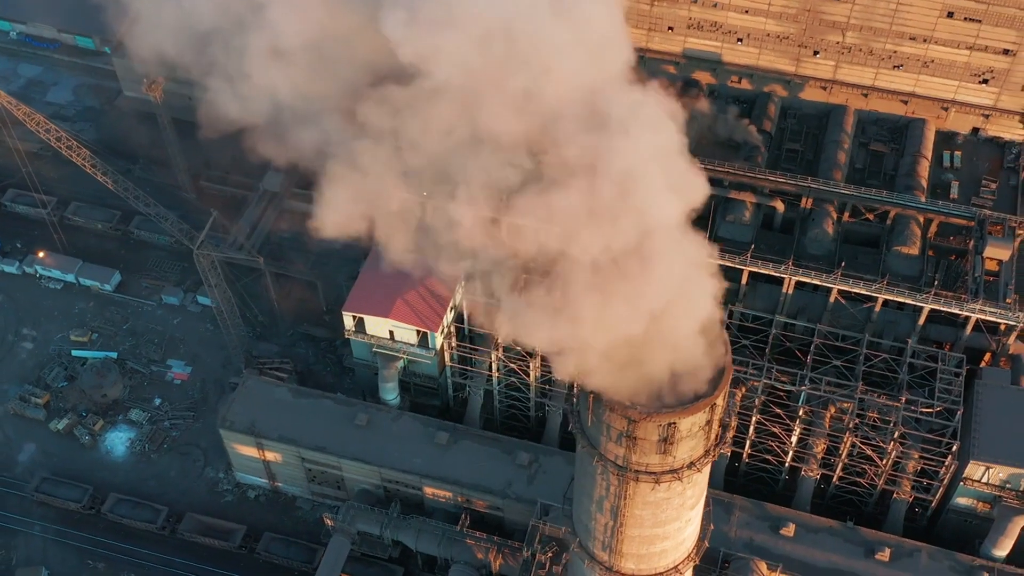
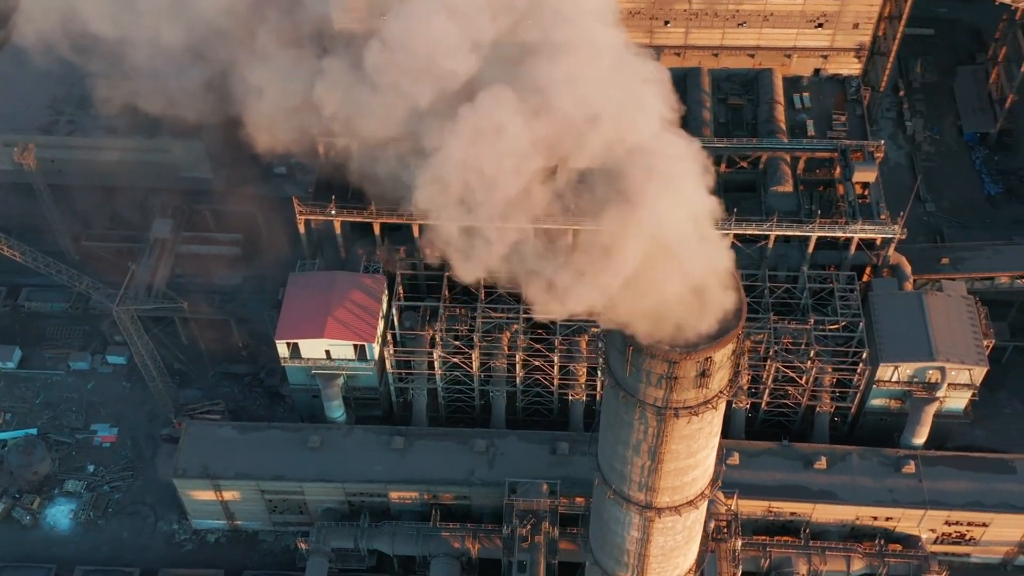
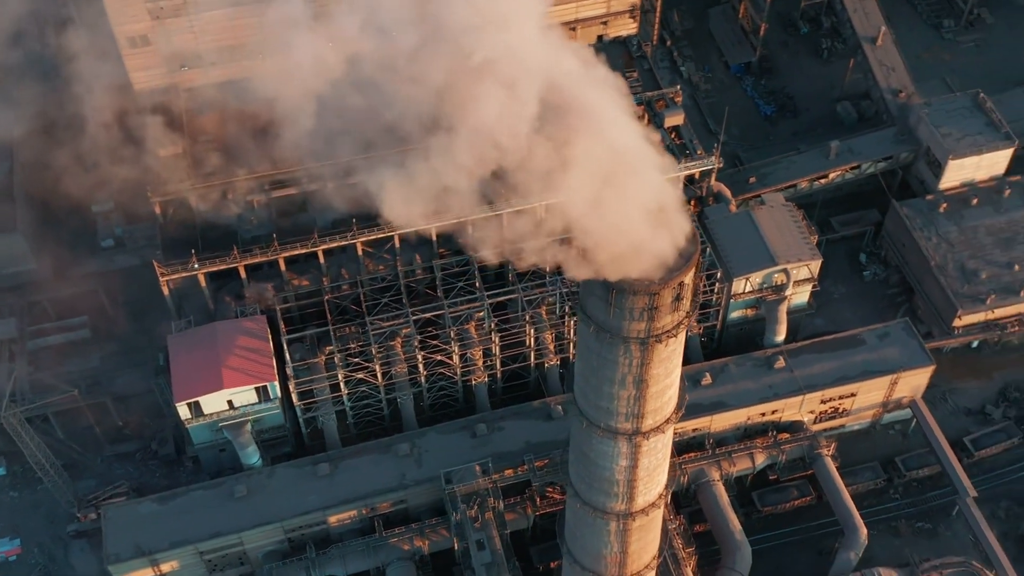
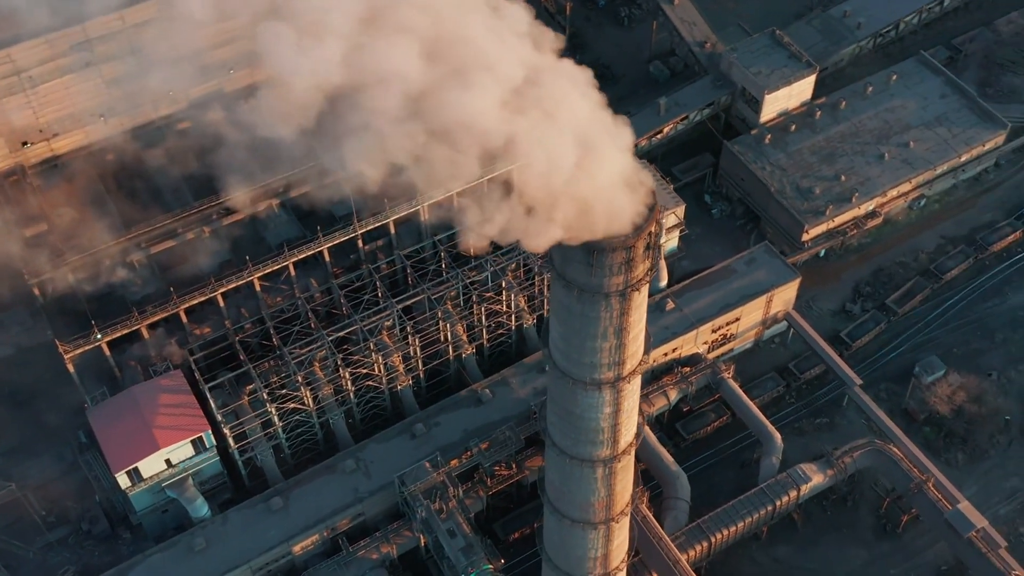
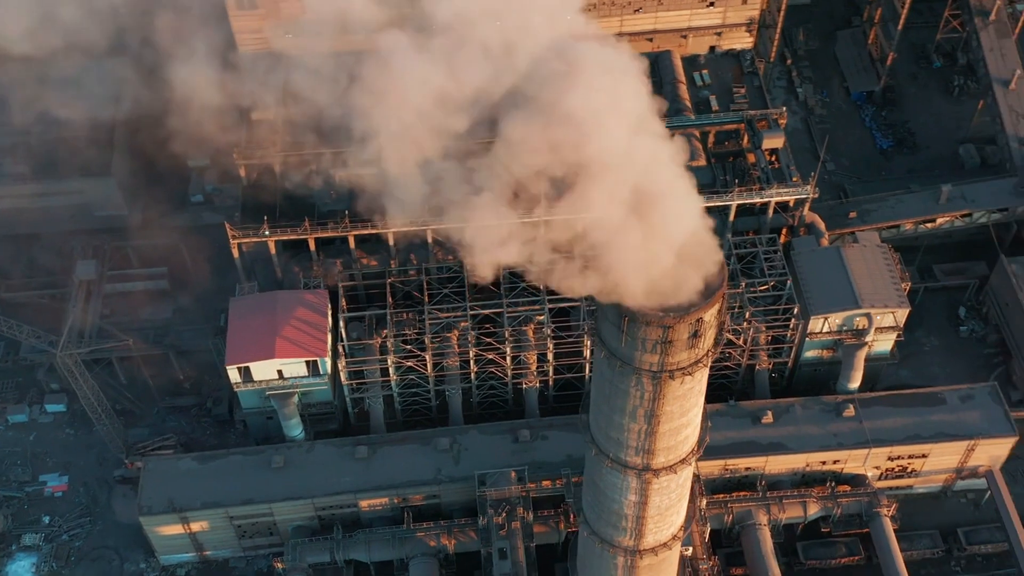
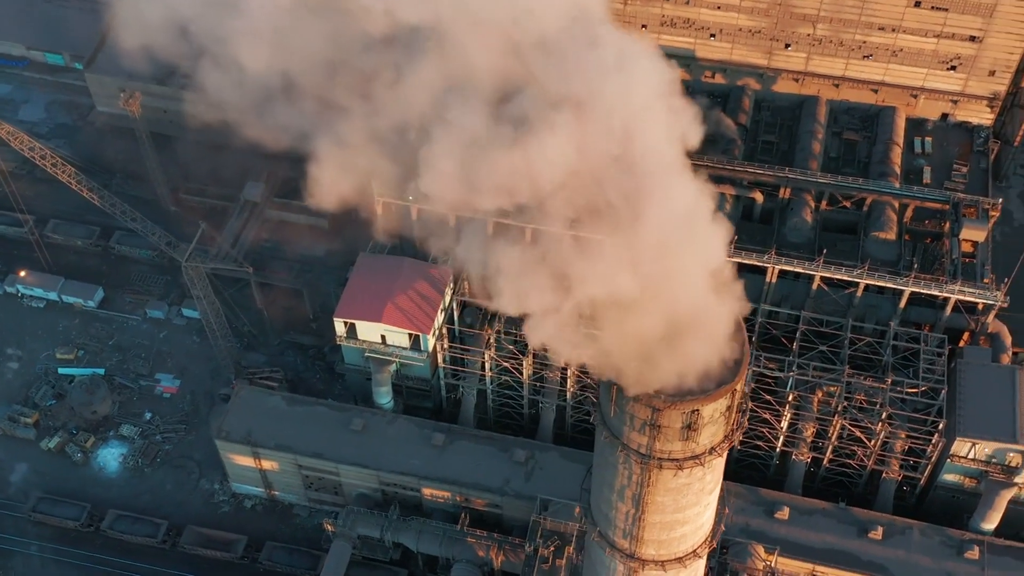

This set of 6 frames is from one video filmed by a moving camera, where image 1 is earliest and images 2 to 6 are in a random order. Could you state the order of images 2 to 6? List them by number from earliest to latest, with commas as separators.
6, 2, 5, 3, 4
